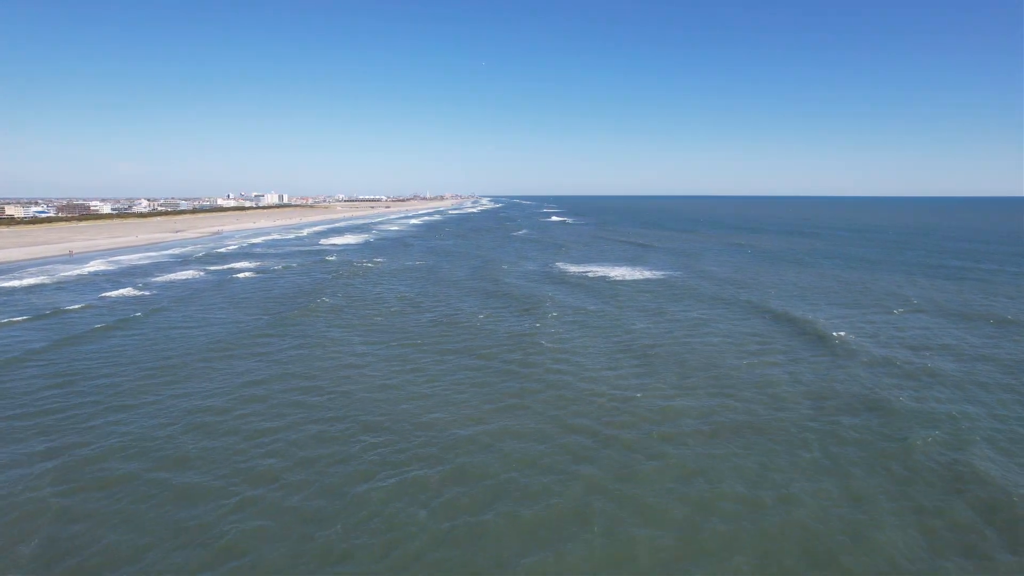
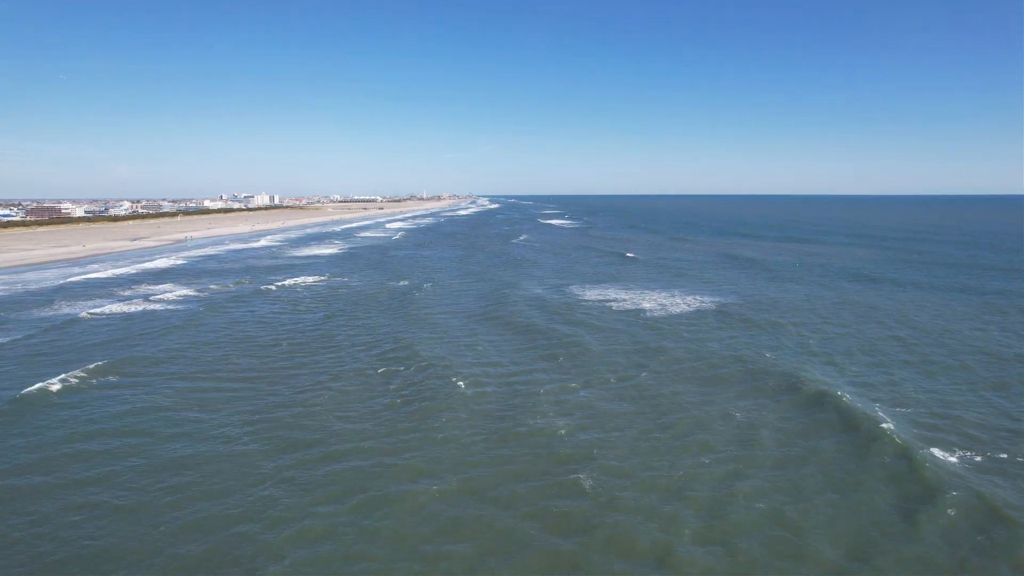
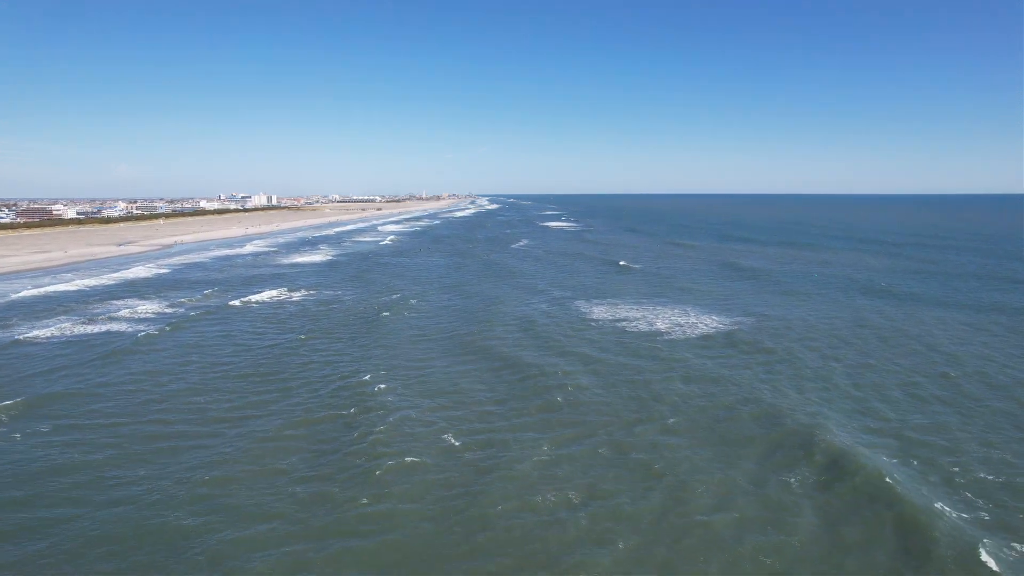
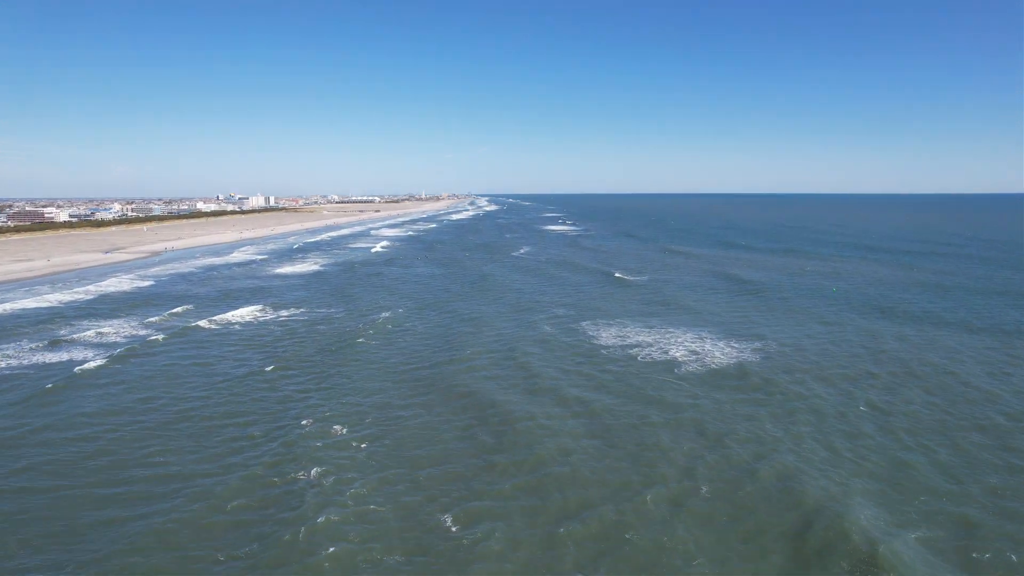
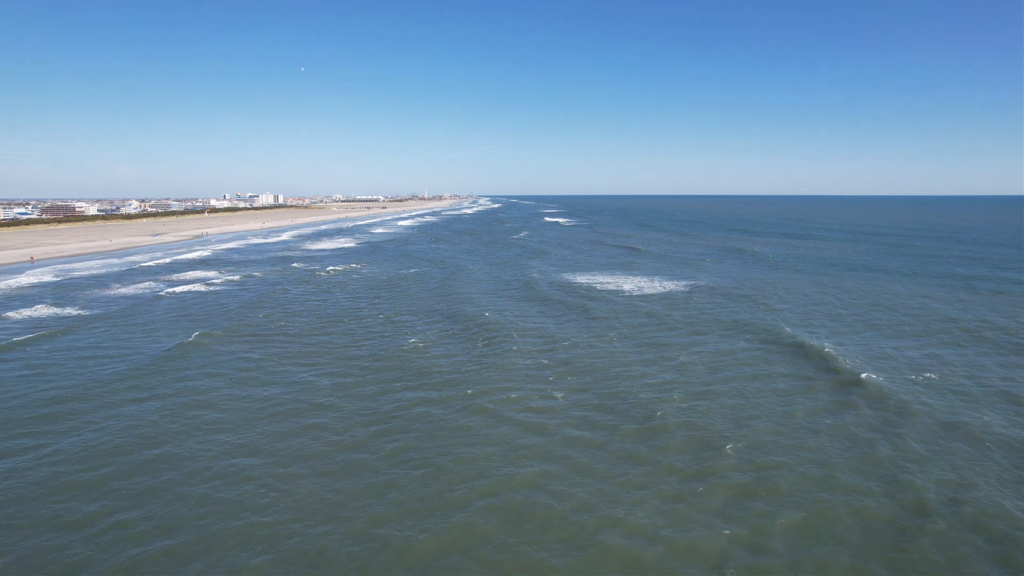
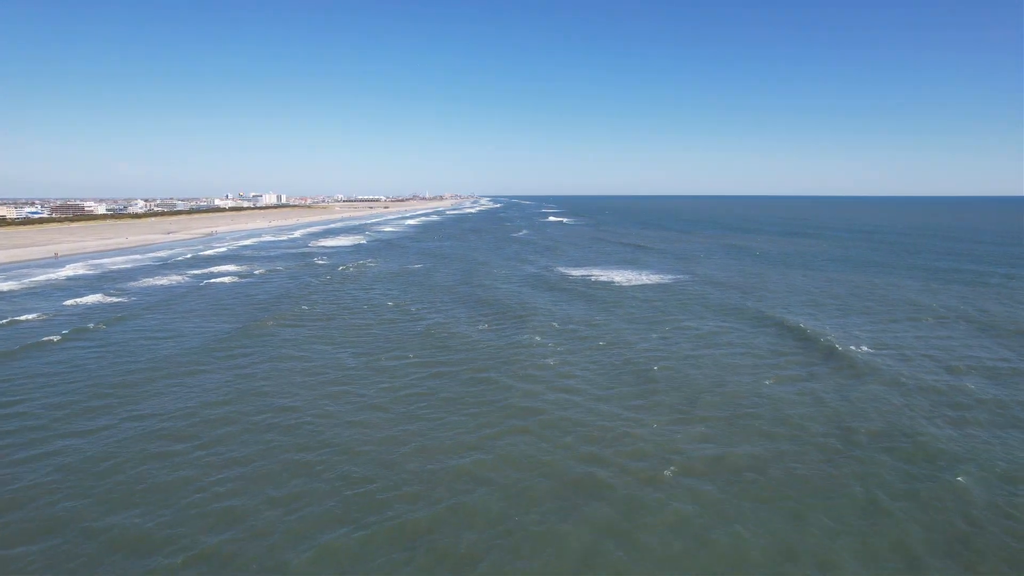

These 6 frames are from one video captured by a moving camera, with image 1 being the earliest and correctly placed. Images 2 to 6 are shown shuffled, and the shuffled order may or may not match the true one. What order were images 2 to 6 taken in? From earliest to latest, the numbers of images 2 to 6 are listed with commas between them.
6, 5, 2, 3, 4
